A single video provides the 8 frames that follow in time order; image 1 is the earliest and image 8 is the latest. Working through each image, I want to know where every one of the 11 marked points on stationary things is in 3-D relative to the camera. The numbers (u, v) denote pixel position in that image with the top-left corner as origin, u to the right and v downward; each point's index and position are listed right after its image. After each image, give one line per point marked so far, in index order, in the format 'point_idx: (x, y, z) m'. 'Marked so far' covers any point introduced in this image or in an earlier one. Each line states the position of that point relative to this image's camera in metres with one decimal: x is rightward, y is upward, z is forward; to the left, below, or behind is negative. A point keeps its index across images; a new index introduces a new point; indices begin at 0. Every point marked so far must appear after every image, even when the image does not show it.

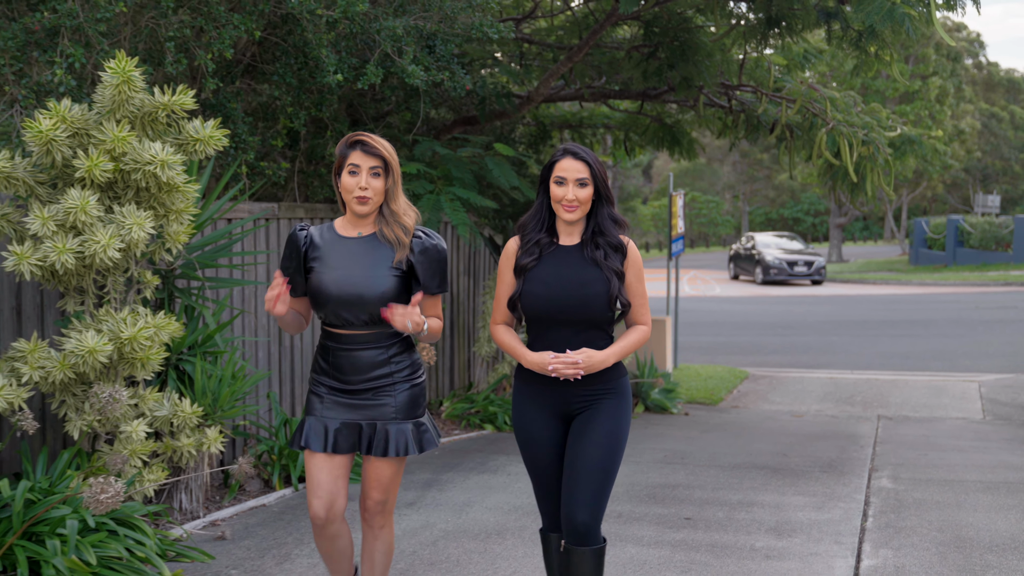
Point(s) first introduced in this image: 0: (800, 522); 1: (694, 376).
0: (+1.3, -1.1, +5.3) m
1: (+2.2, -1.1, +13.9) m
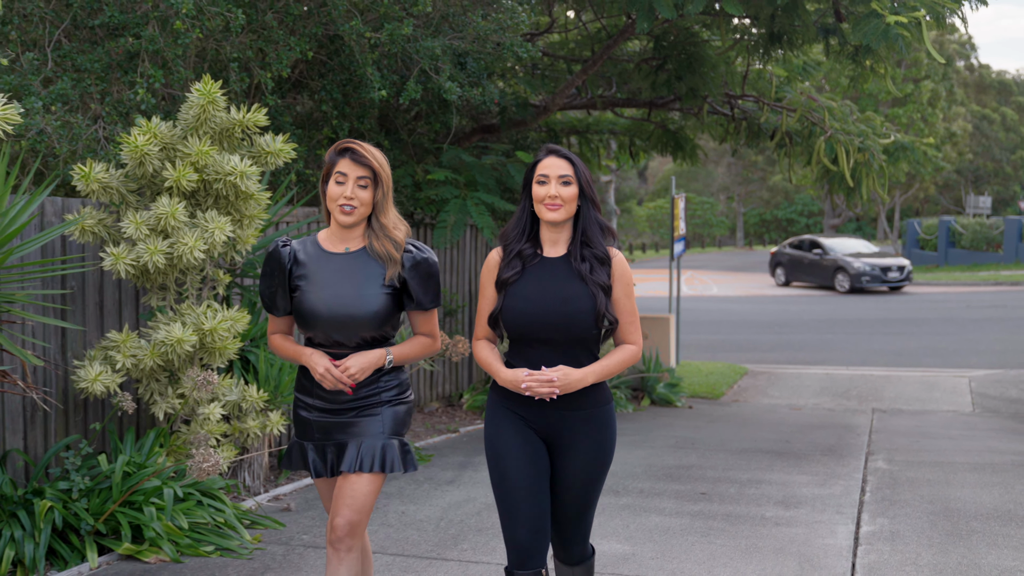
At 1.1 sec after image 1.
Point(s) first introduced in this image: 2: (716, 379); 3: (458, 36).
0: (+1.5, -1.0, +5.8) m
1: (+2.3, -1.0, +14.4) m
2: (+2.4, -1.1, +13.8) m
3: (-0.3, +1.5, +6.9) m
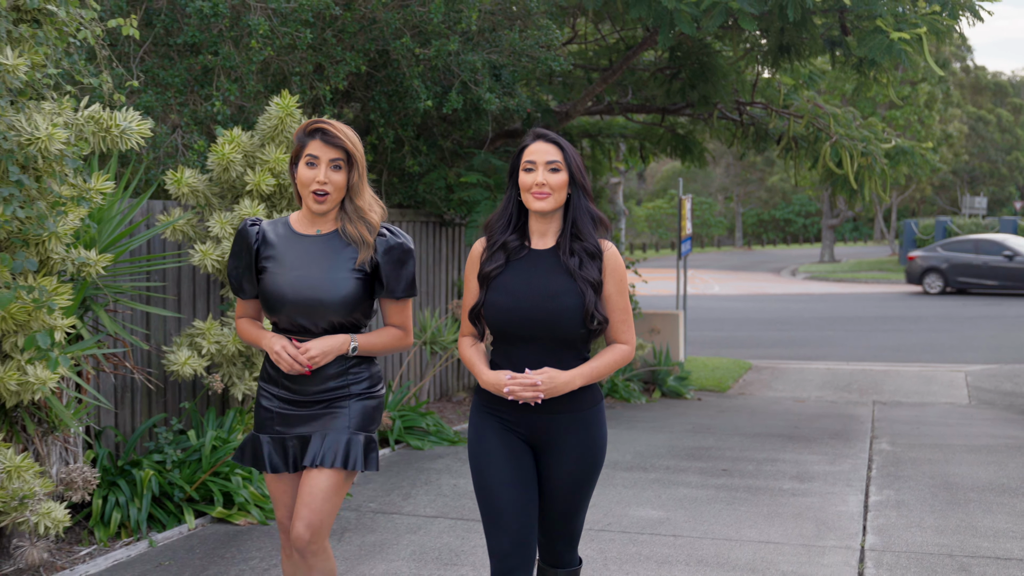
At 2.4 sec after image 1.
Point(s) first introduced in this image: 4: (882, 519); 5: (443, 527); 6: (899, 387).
0: (+1.7, -1.0, +6.4) m
1: (+2.5, -1.0, +15.0) m
2: (+2.6, -1.1, +14.4) m
3: (-0.1, +1.5, +7.5) m
4: (+1.6, -1.0, +5.2) m
5: (-0.3, -1.0, +5.0) m
6: (+4.5, -1.1, +13.4) m
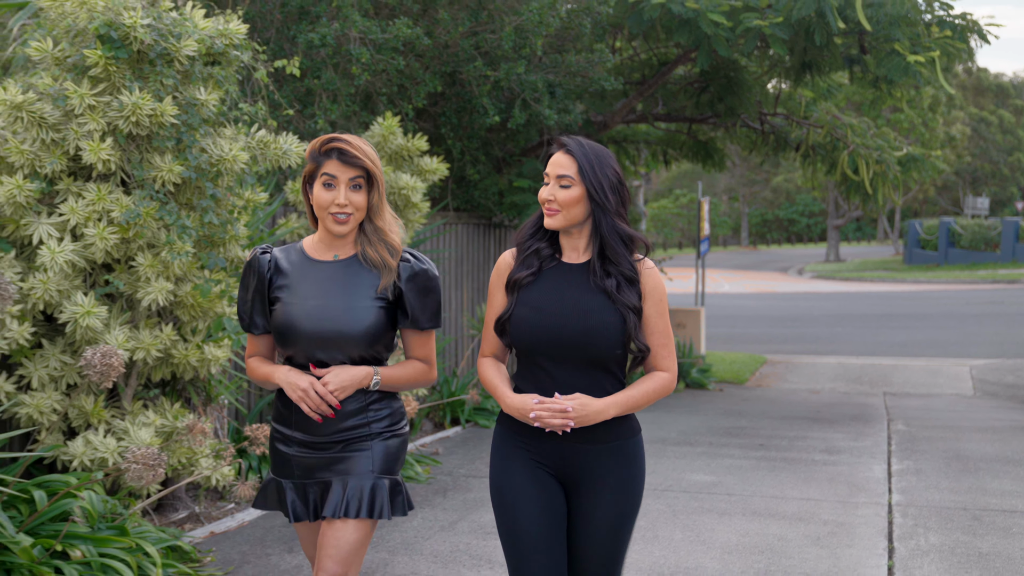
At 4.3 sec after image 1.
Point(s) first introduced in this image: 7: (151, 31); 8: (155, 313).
0: (+2.1, -1.0, +7.2) m
1: (+2.8, -1.0, +15.8) m
2: (+3.0, -1.0, +15.2) m
3: (+0.3, +1.6, +8.3) m
4: (+2.0, -1.0, +6.0) m
5: (+0.1, -1.0, +5.8) m
6: (+4.8, -1.1, +14.2) m
7: (-1.3, +1.0, +4.4) m
8: (-1.4, -0.1, +4.7) m
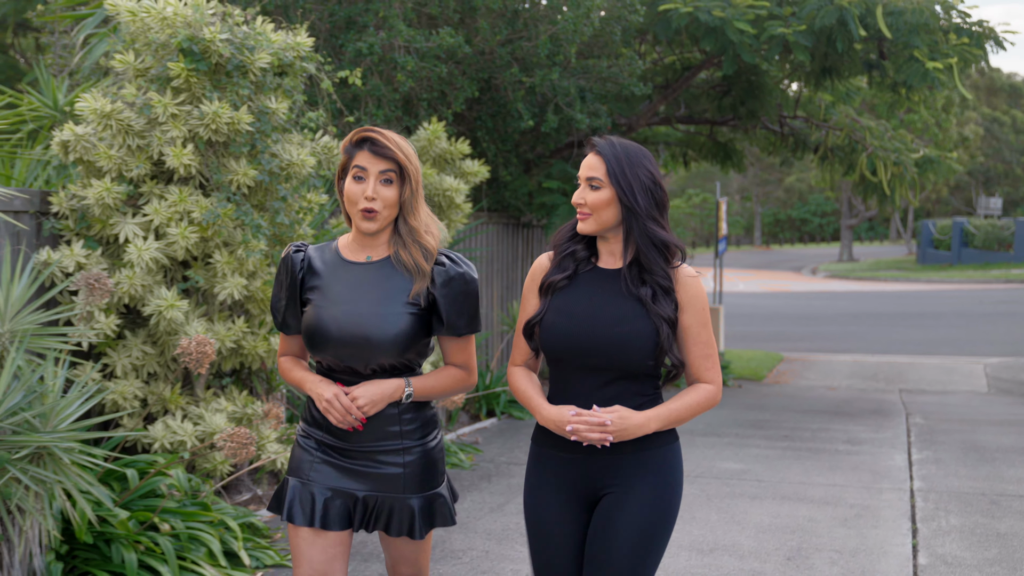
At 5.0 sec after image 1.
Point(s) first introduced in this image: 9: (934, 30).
0: (+2.3, -1.0, +7.5) m
1: (+3.1, -1.0, +16.1) m
2: (+3.3, -1.0, +15.5) m
3: (+0.5, +1.6, +8.6) m
4: (+2.2, -1.0, +6.3) m
5: (+0.3, -1.0, +6.2) m
6: (+5.1, -1.1, +14.5) m
7: (-1.1, +1.0, +4.7) m
8: (-1.2, -0.1, +5.0) m
9: (+3.3, +2.0, +9.1) m
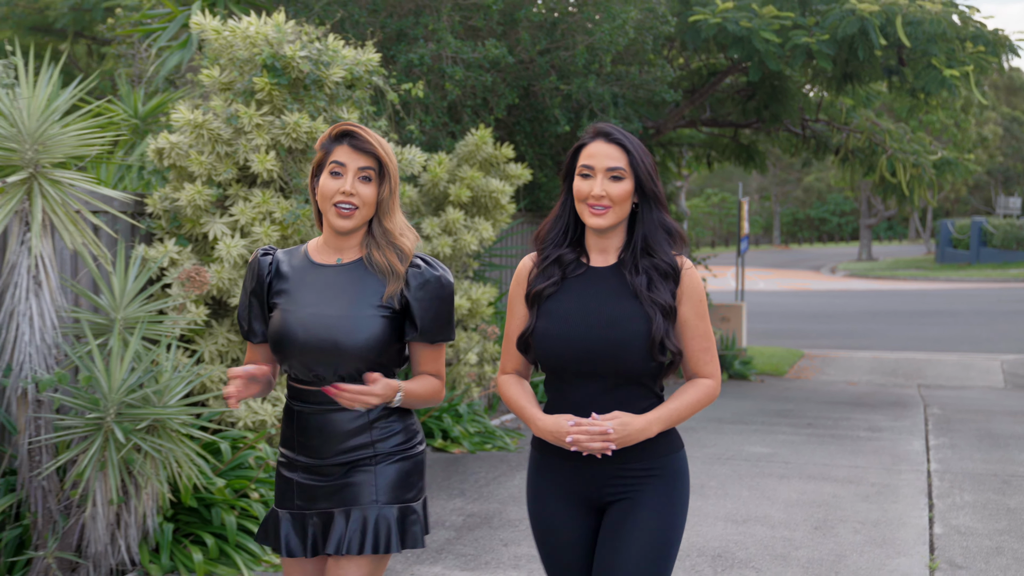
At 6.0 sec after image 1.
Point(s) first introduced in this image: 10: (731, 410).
0: (+2.6, -0.9, +8.0) m
1: (+3.5, -0.9, +16.6) m
2: (+3.7, -1.0, +15.9) m
3: (+0.8, +1.6, +9.1) m
4: (+2.5, -1.0, +6.8) m
5: (+0.5, -1.0, +6.6) m
6: (+5.5, -1.1, +14.9) m
7: (-0.9, +1.0, +5.2) m
8: (-1.0, -0.1, +5.5) m
9: (+3.6, +2.0, +9.5) m
10: (+1.7, -0.9, +8.8) m
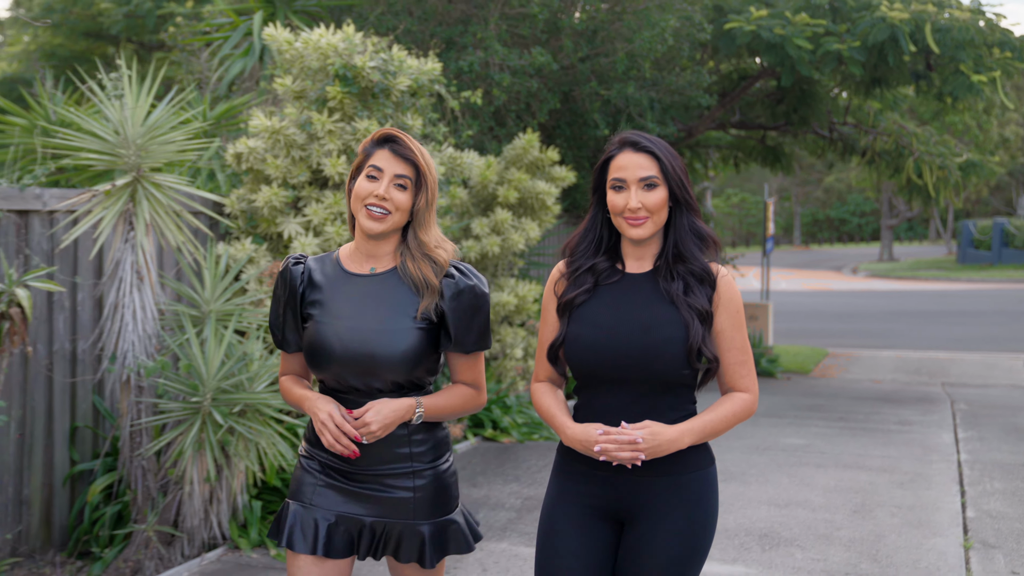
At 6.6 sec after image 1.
0: (+2.9, -0.9, +8.2) m
1: (+4.0, -0.9, +16.8) m
2: (+4.1, -1.0, +16.2) m
3: (+1.1, +1.6, +9.4) m
4: (+2.8, -1.0, +7.0) m
5: (+0.8, -0.9, +7.0) m
6: (+5.9, -1.1, +15.1) m
7: (-0.6, +1.0, +5.5) m
8: (-0.7, 0.0, +5.8) m
9: (+3.9, +2.0, +9.7) m
10: (+2.0, -0.9, +9.1) m
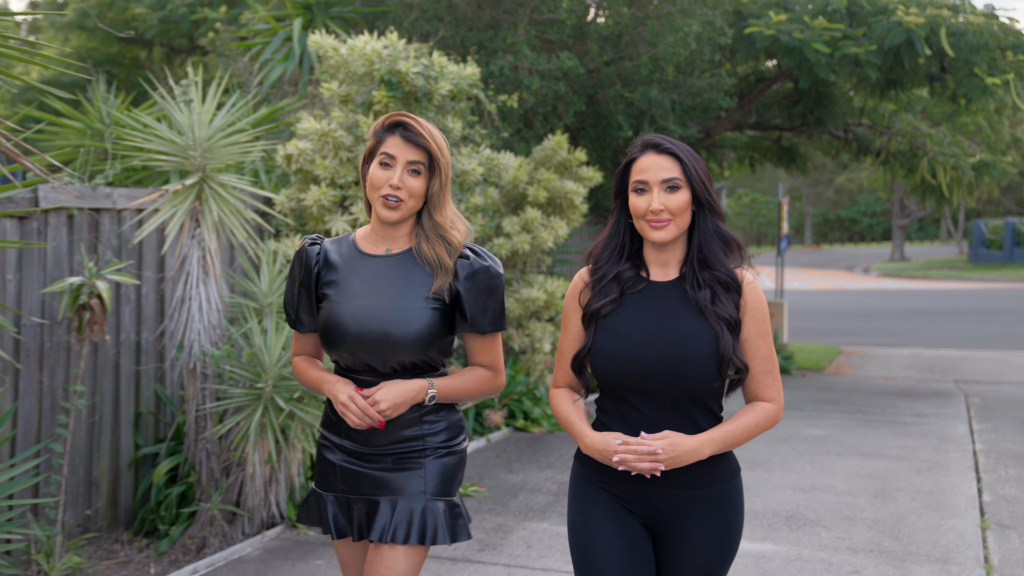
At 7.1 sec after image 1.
0: (+3.1, -0.9, +8.5) m
1: (+4.2, -0.9, +17.1) m
2: (+4.4, -1.0, +16.4) m
3: (+1.4, +1.6, +9.7) m
4: (+3.0, -0.9, +7.3) m
5: (+1.0, -0.9, +7.2) m
6: (+6.2, -1.1, +15.4) m
7: (-0.5, +1.1, +5.8) m
8: (-0.5, 0.0, +6.1) m
9: (+4.1, +2.1, +10.0) m
10: (+2.2, -0.9, +9.3) m
